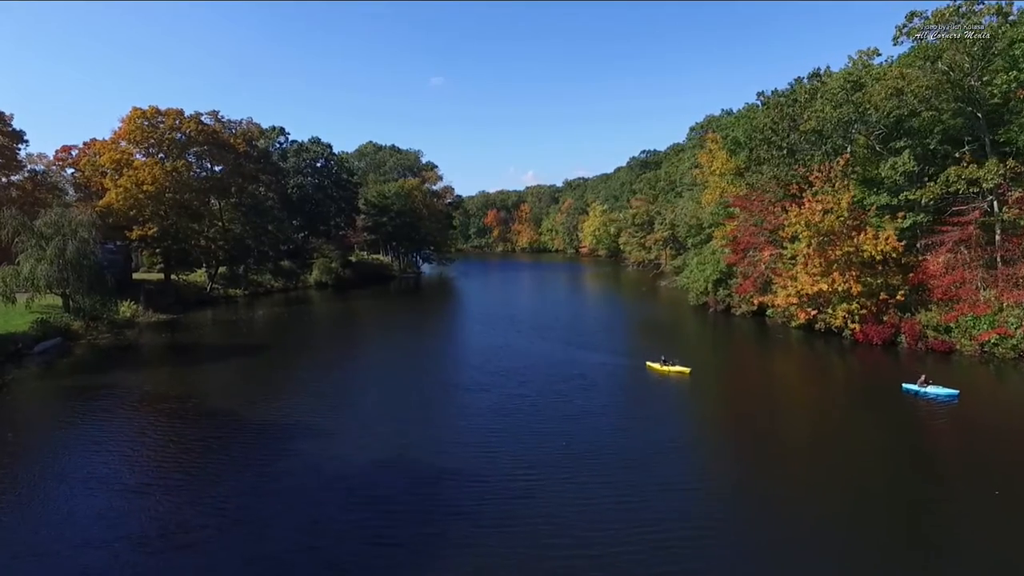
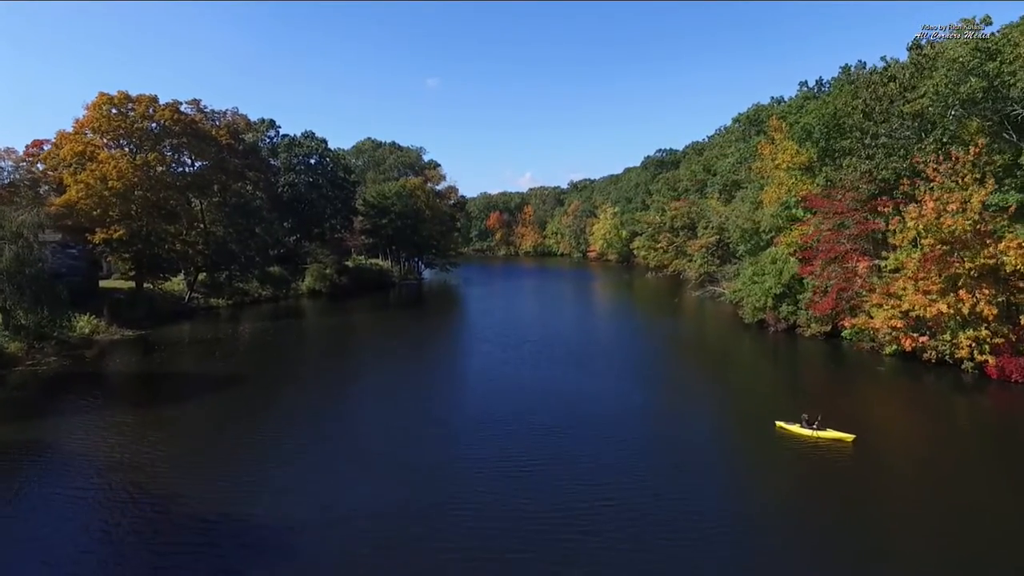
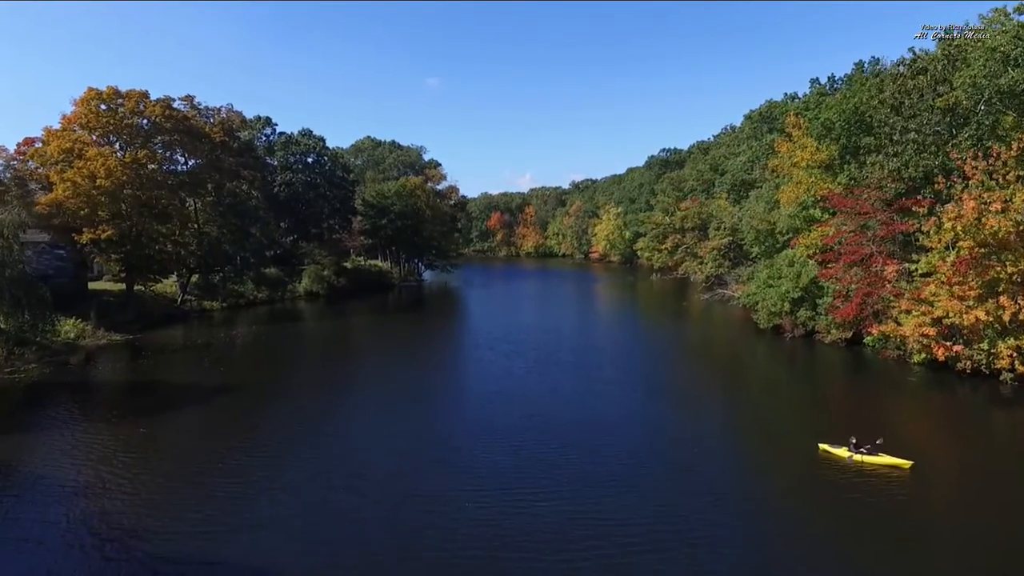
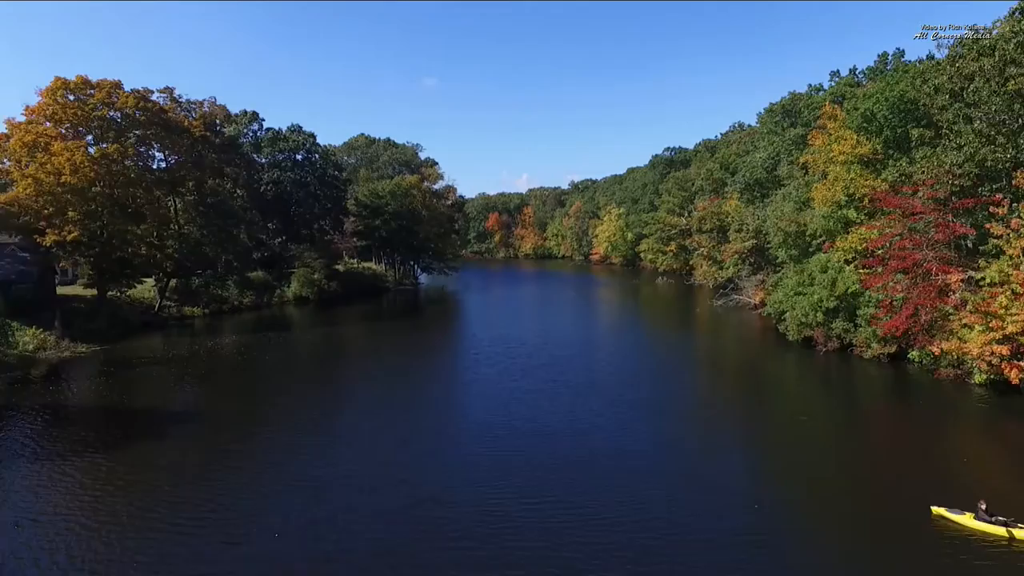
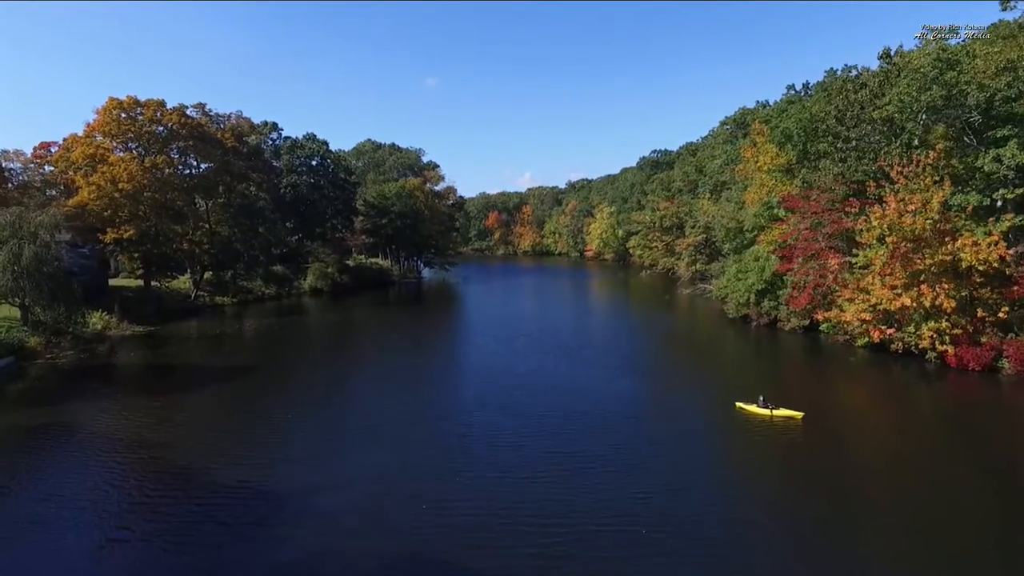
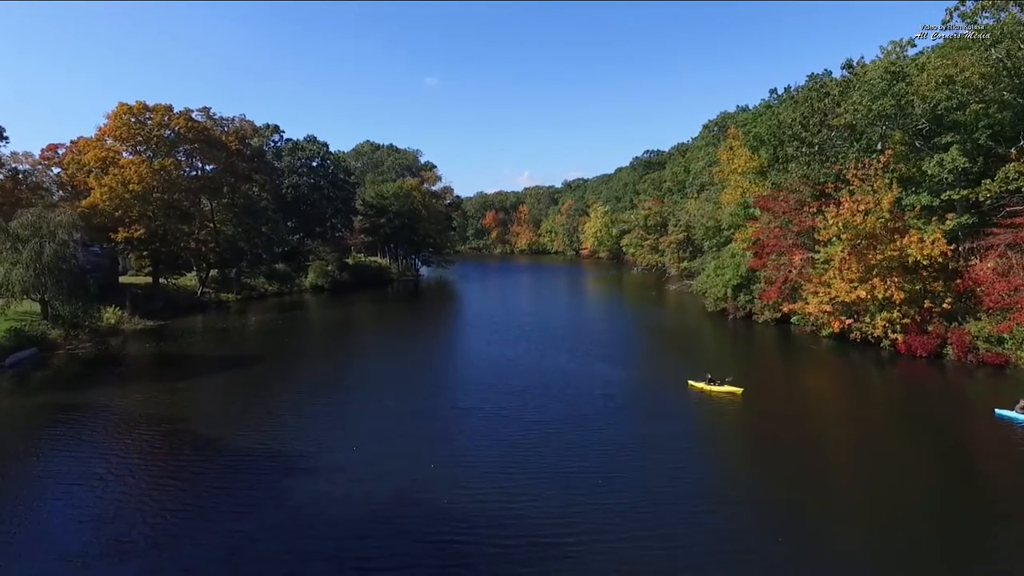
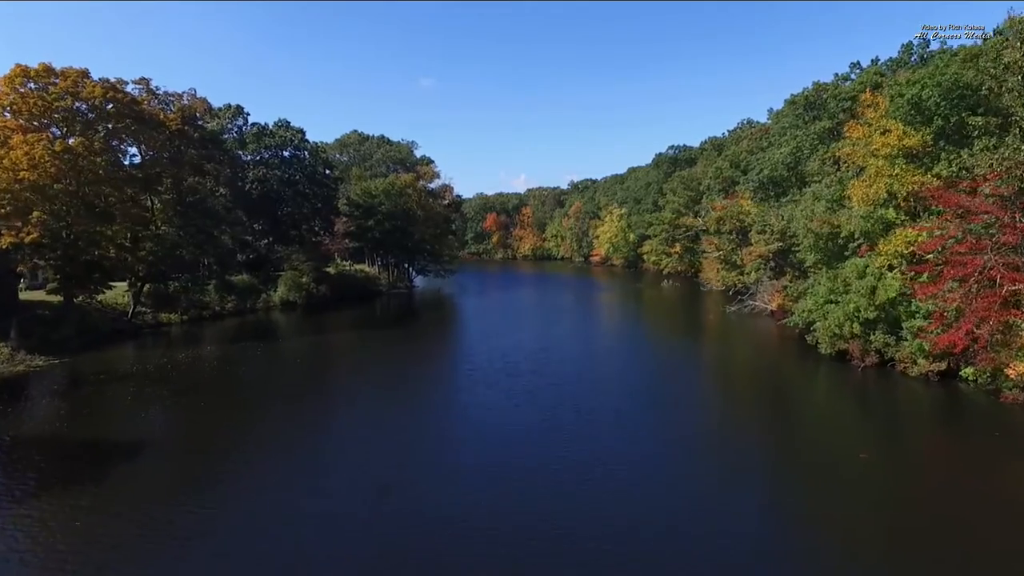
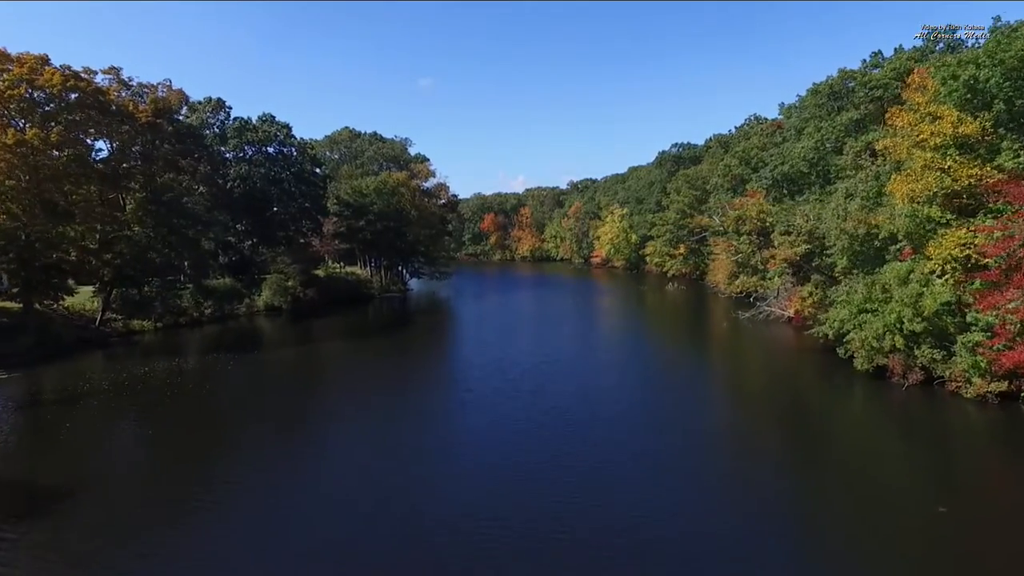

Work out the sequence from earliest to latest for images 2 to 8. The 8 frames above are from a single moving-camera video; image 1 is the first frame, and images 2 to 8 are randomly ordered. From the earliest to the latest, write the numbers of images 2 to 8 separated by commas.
6, 5, 2, 3, 4, 7, 8
